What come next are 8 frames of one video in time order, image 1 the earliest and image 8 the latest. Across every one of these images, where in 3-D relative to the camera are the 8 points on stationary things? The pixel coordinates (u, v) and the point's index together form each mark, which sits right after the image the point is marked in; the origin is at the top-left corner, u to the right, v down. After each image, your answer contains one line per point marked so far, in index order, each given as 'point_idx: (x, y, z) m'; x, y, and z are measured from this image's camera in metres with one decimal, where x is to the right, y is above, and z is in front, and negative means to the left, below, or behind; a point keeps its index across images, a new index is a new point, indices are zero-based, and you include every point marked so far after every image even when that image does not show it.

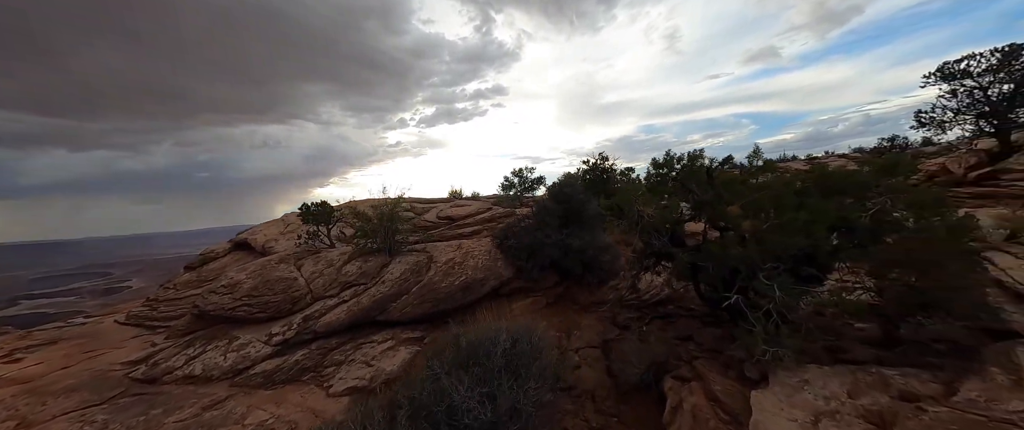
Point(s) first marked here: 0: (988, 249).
0: (+8.4, -0.6, +5.9) m
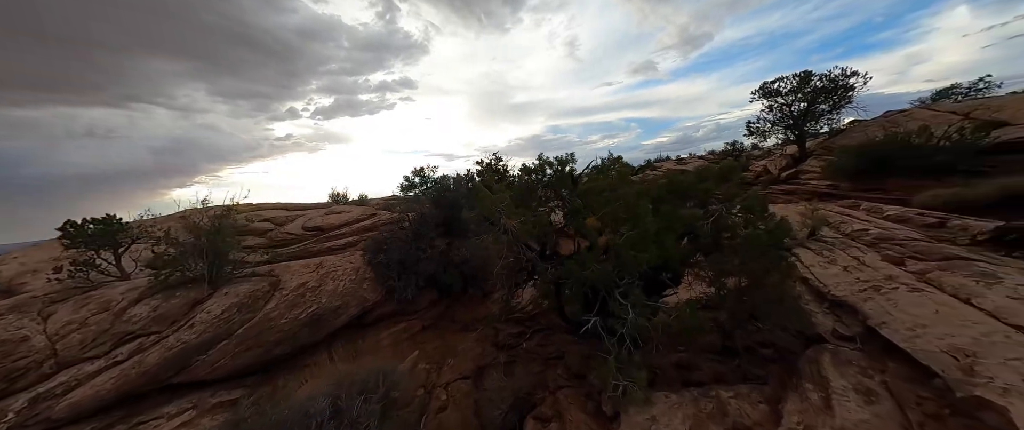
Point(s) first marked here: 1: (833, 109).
0: (+5.8, -0.6, +6.8) m
1: (+17.1, +5.7, +17.7) m
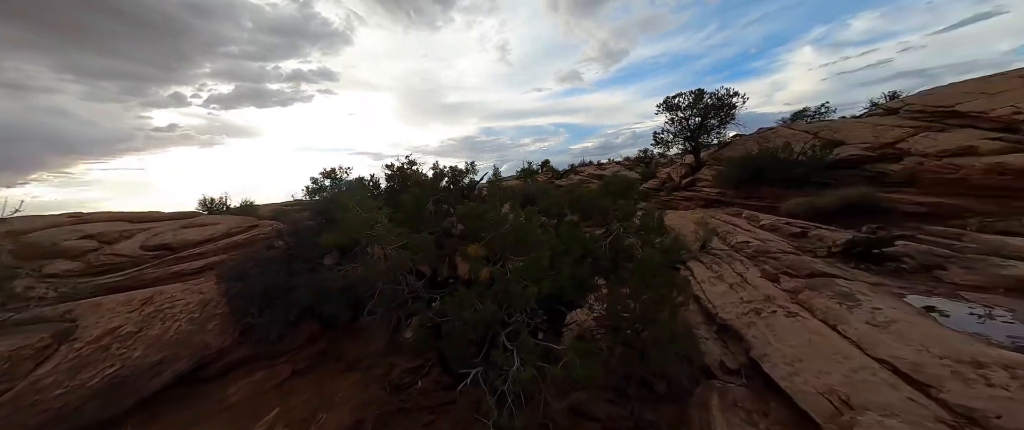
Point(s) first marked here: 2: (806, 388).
0: (+3.7, -0.9, +6.9) m
1: (+12.5, +5.5, +19.9) m
2: (+2.6, -1.5, +3.0) m
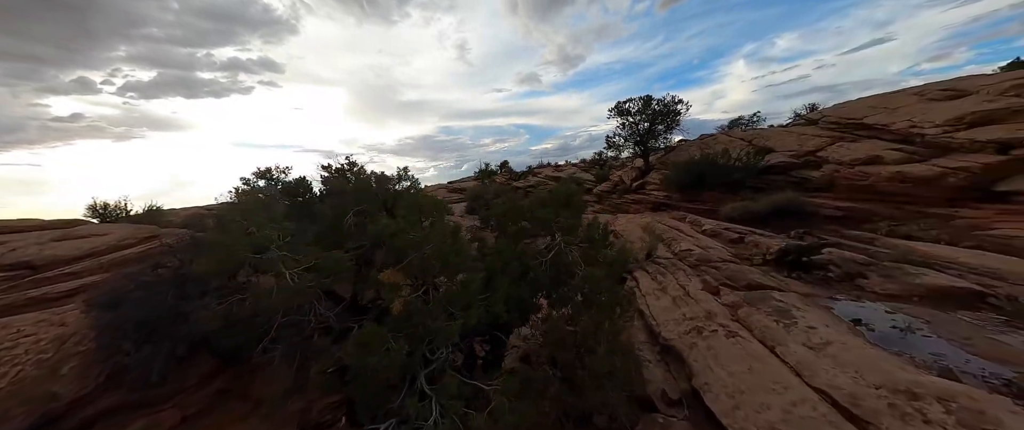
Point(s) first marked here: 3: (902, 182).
0: (+2.5, -1.1, +6.8) m
1: (+9.7, +5.3, +20.8) m
2: (+1.9, -1.7, +2.7) m
3: (+11.7, +1.0, +10.0) m
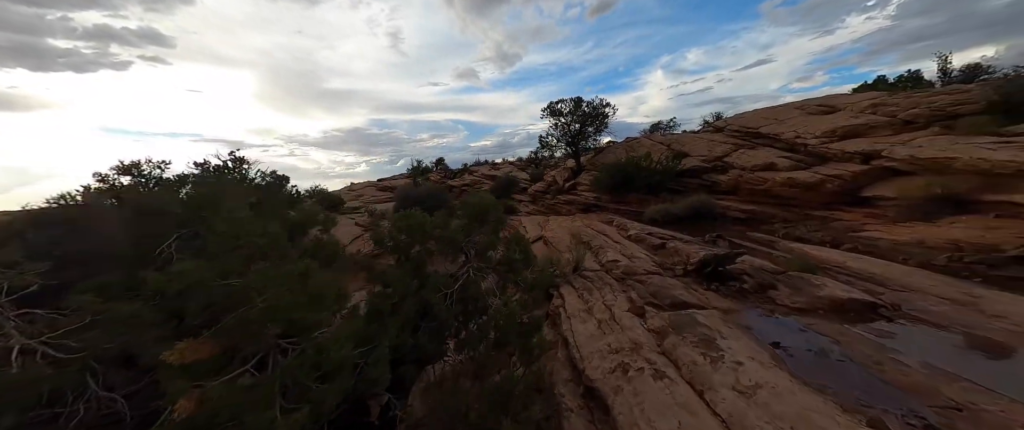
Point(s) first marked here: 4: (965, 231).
0: (+0.9, -1.3, +6.3) m
1: (+5.4, +5.3, +21.3) m
2: (+1.1, -2.0, +2.2) m
3: (+9.3, +0.9, +11.1) m
4: (+9.5, -0.3, +7.0) m
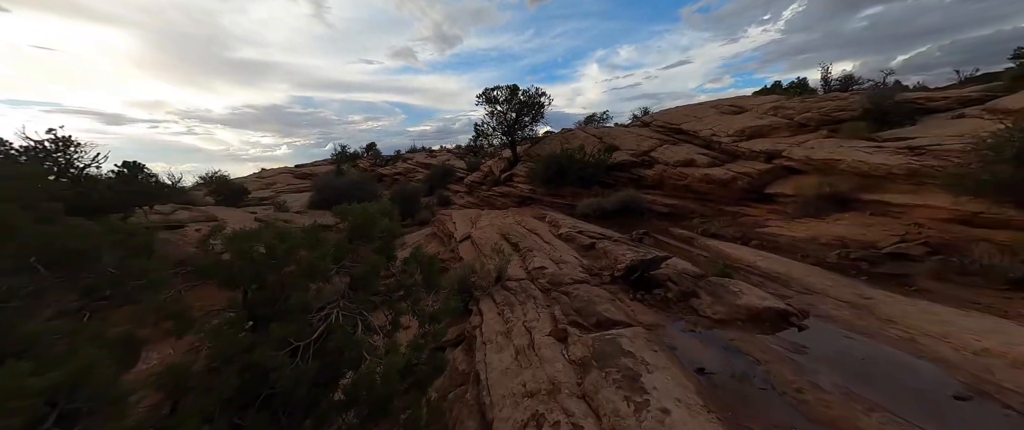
0: (-0.5, -1.4, +5.5) m
1: (+1.2, +5.8, +20.8) m
2: (+0.4, -2.2, +1.5) m
3: (+6.9, +1.1, +11.7) m
4: (+7.8, -0.3, +7.7) m
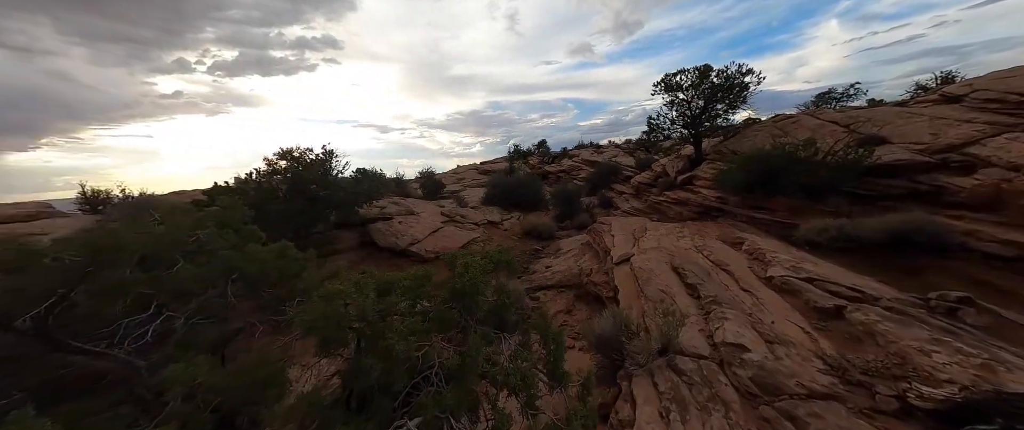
0: (+1.4, -1.9, +3.8) m
1: (+10.5, +5.2, +16.3) m
2: (+0.3, -2.8, -0.1) m
3: (+11.0, +0.1, +5.7) m
4: (+9.9, -1.4, +1.9) m
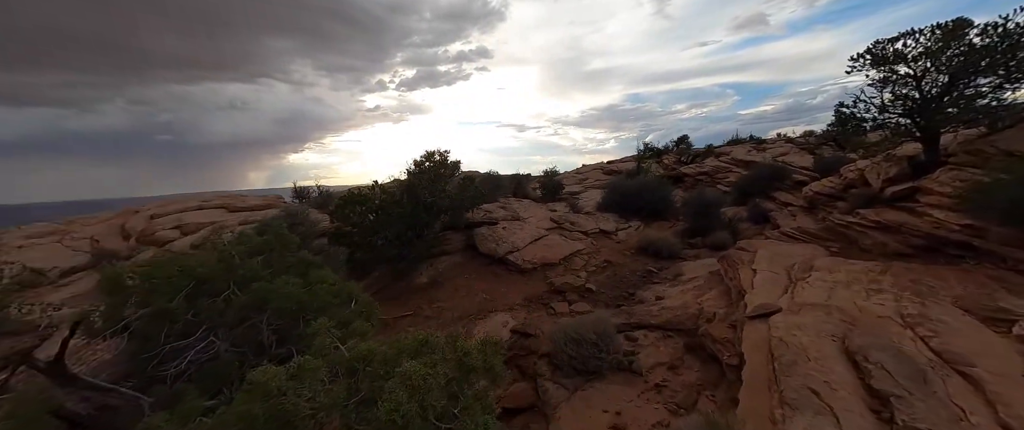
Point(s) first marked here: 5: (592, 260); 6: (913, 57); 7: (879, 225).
0: (+1.4, -2.5, +2.3) m
1: (+14.9, +4.0, +10.2) m
2: (-1.2, -3.3, -0.9) m
3: (+11.0, -1.1, +0.4) m
4: (+8.5, -2.5, -2.7) m
5: (+3.2, -1.8, +13.4) m
6: (+13.4, +5.4, +11.4) m
7: (+10.6, -0.4, +9.8) m
